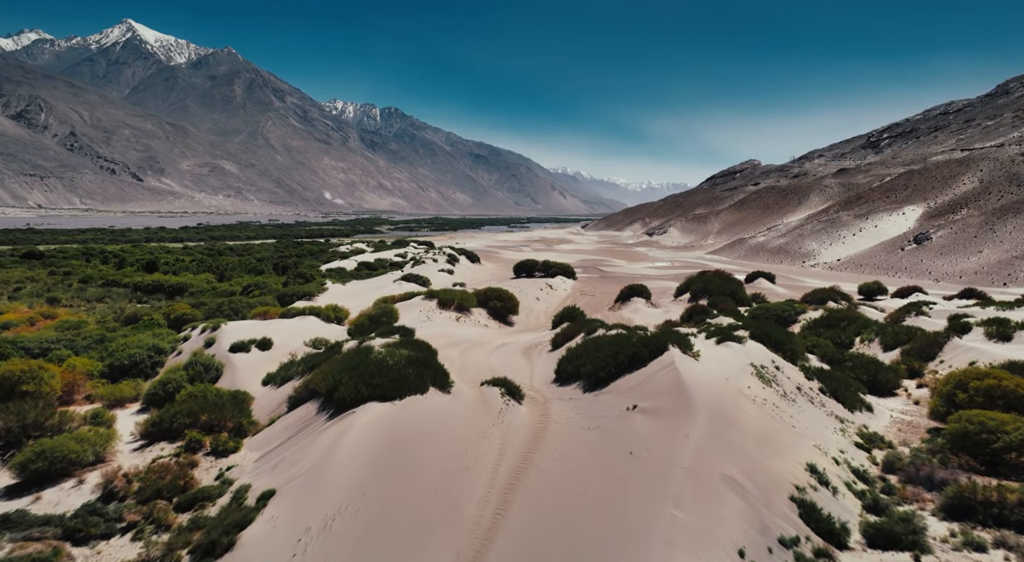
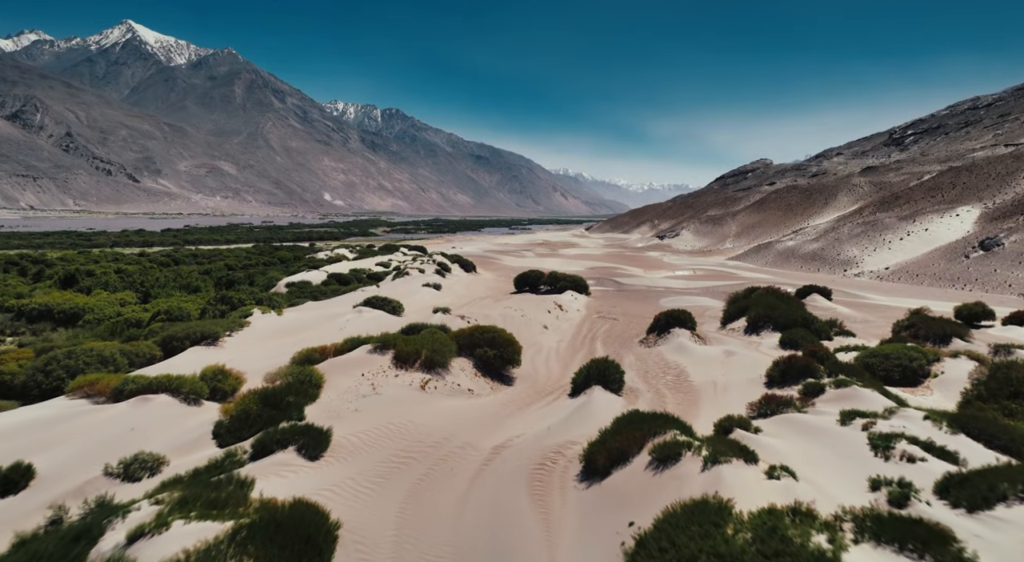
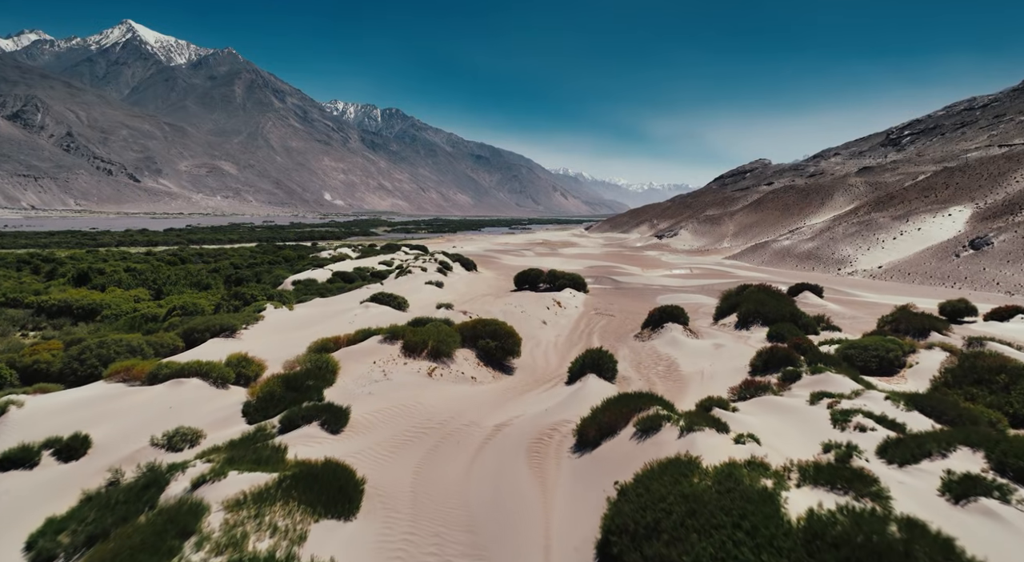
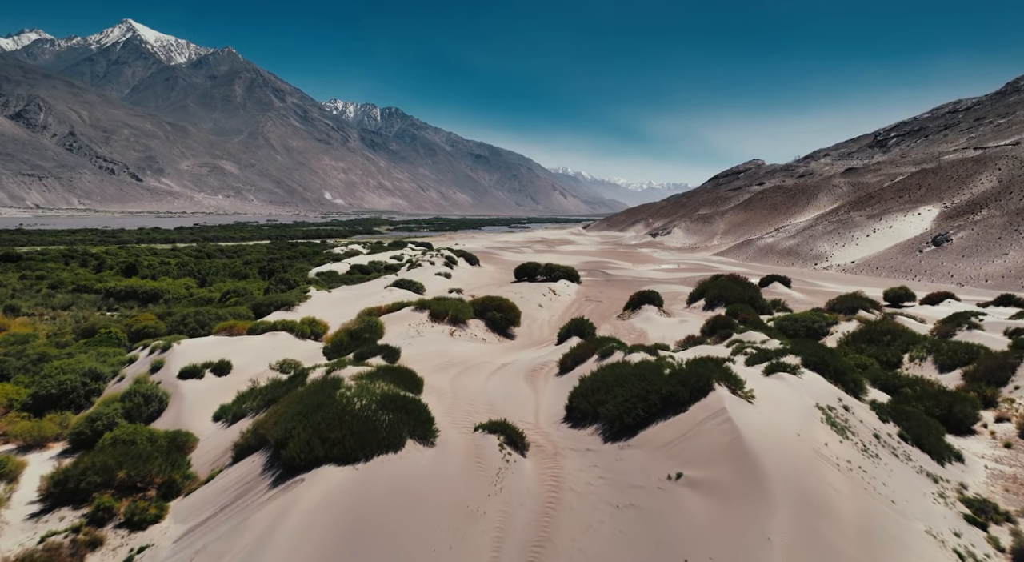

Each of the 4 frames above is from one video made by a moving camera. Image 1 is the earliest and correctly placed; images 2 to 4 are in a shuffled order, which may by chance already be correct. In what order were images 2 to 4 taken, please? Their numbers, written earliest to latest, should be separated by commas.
4, 3, 2
